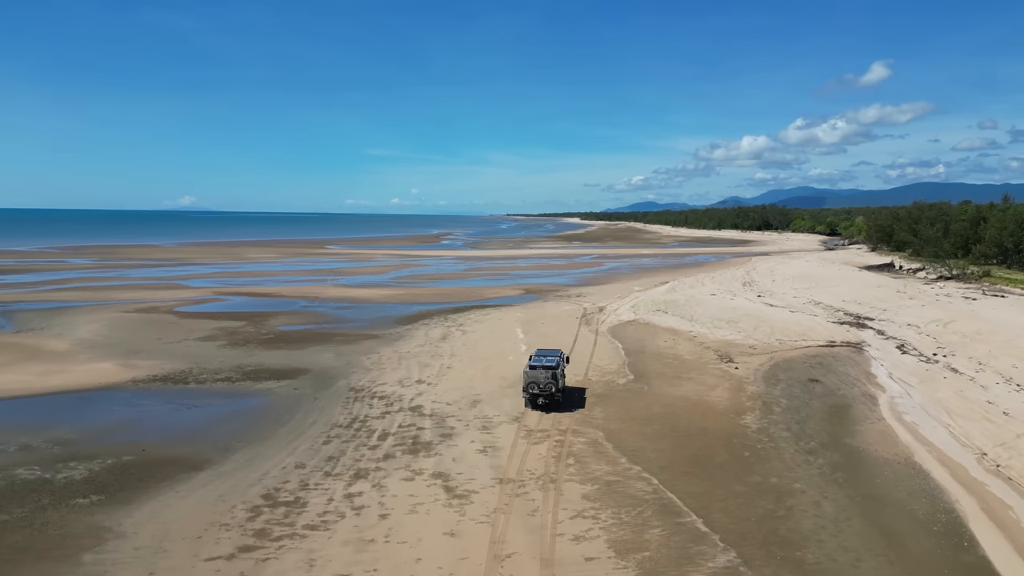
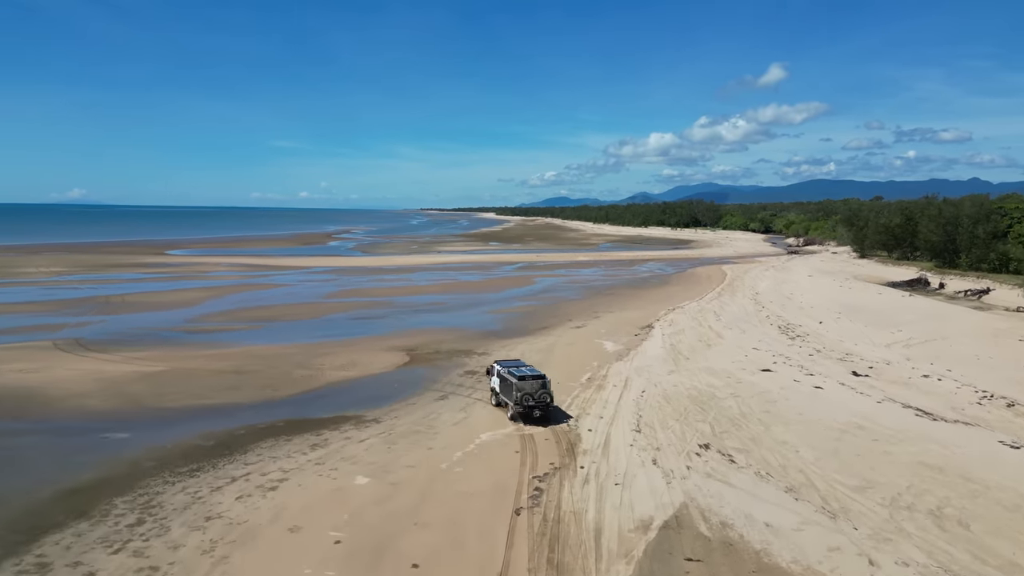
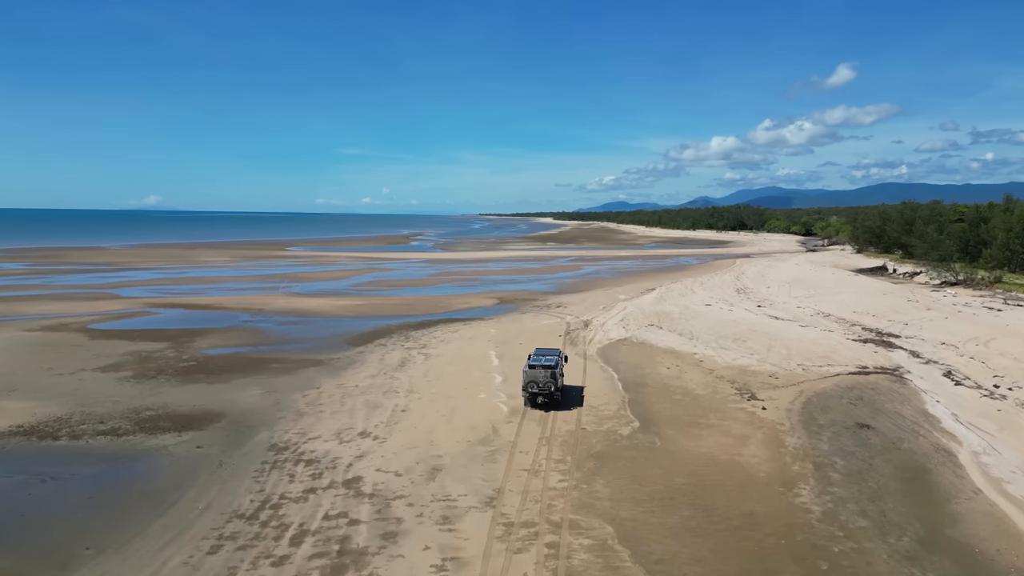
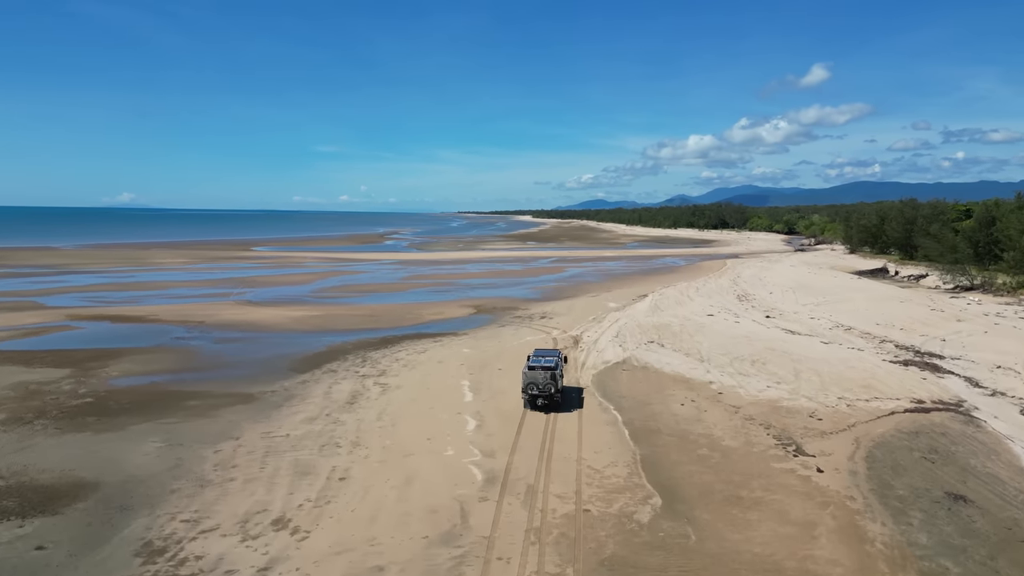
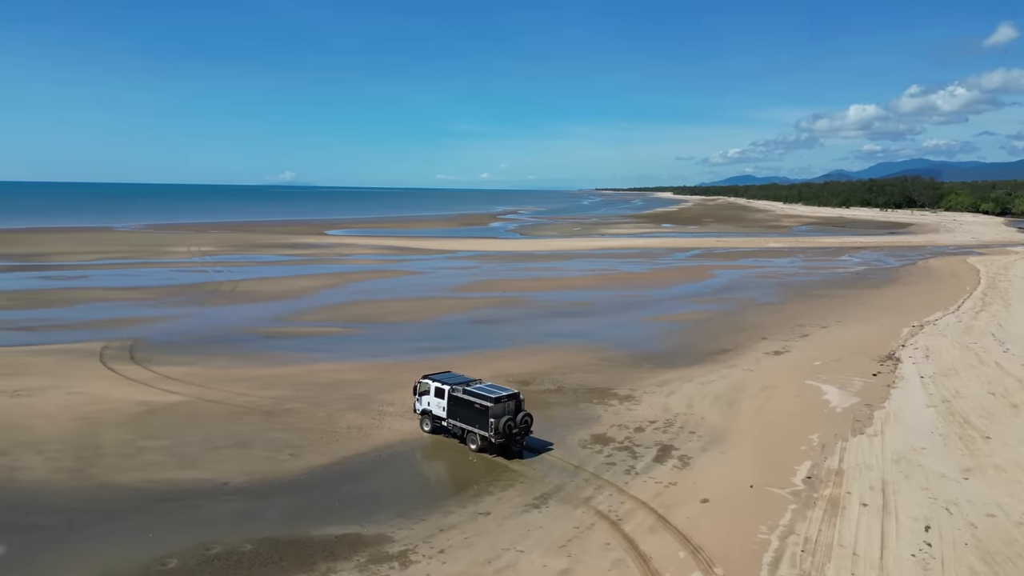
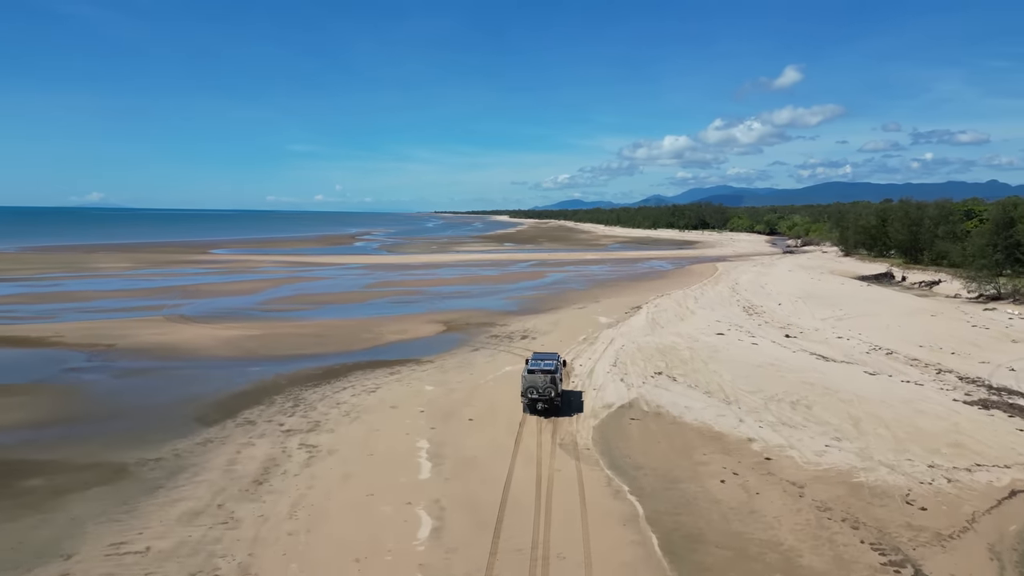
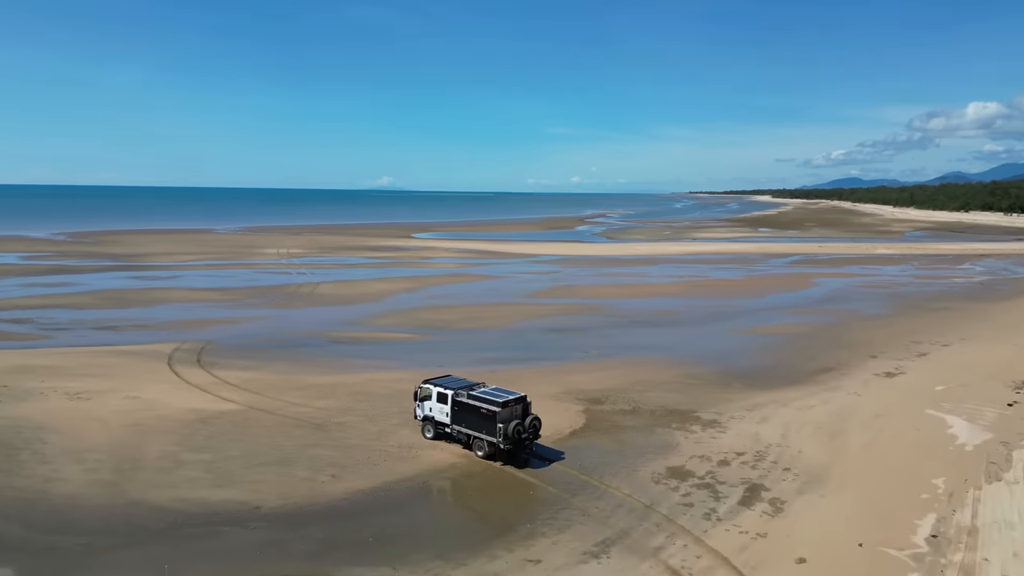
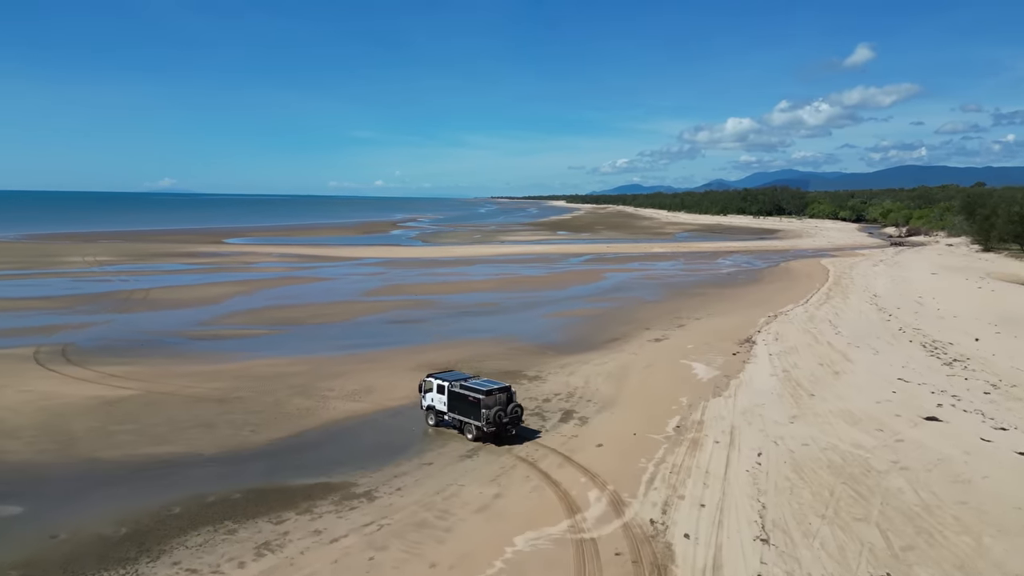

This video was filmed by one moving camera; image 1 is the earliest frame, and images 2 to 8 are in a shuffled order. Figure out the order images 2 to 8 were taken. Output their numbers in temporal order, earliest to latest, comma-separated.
3, 4, 6, 2, 8, 5, 7
